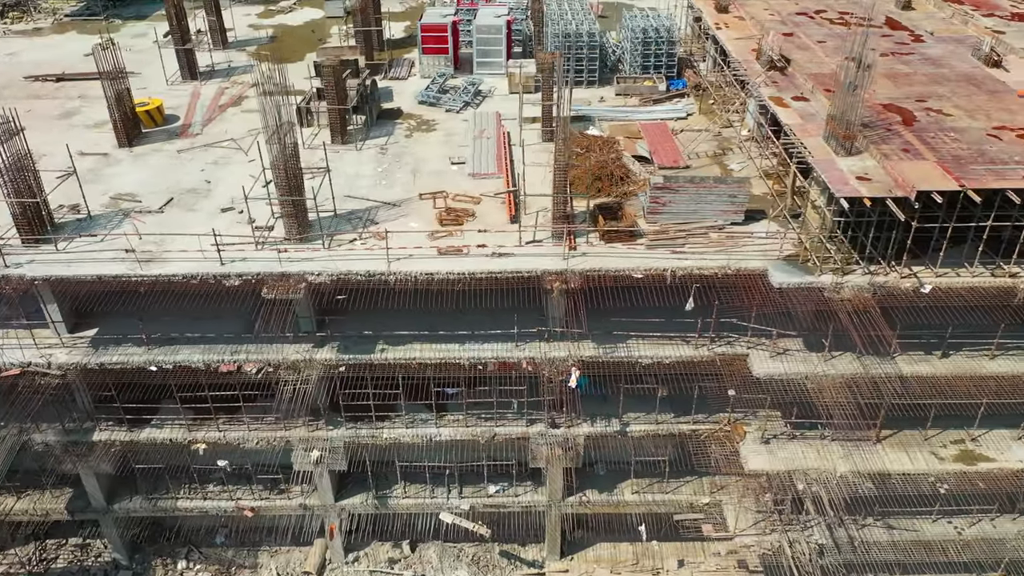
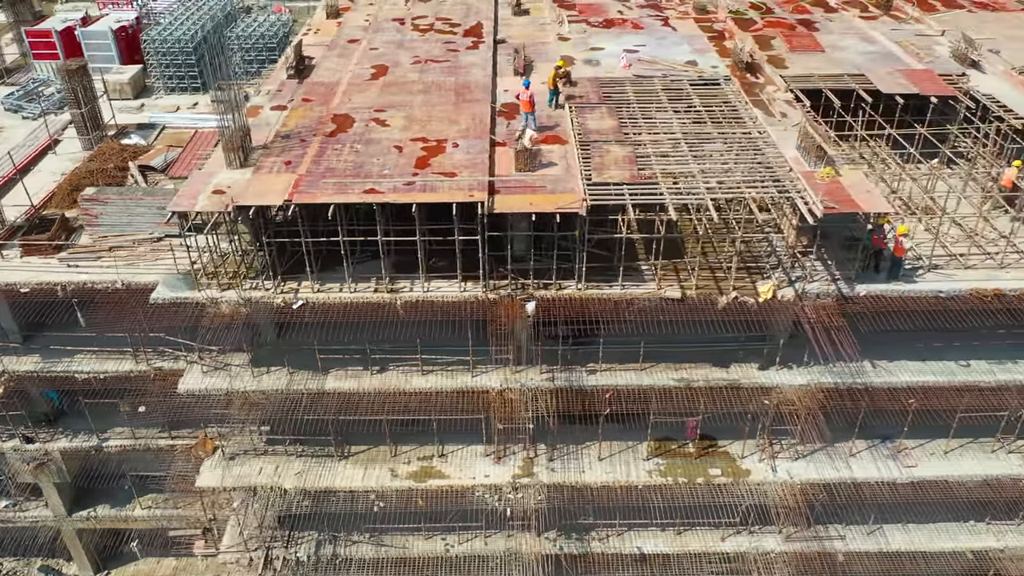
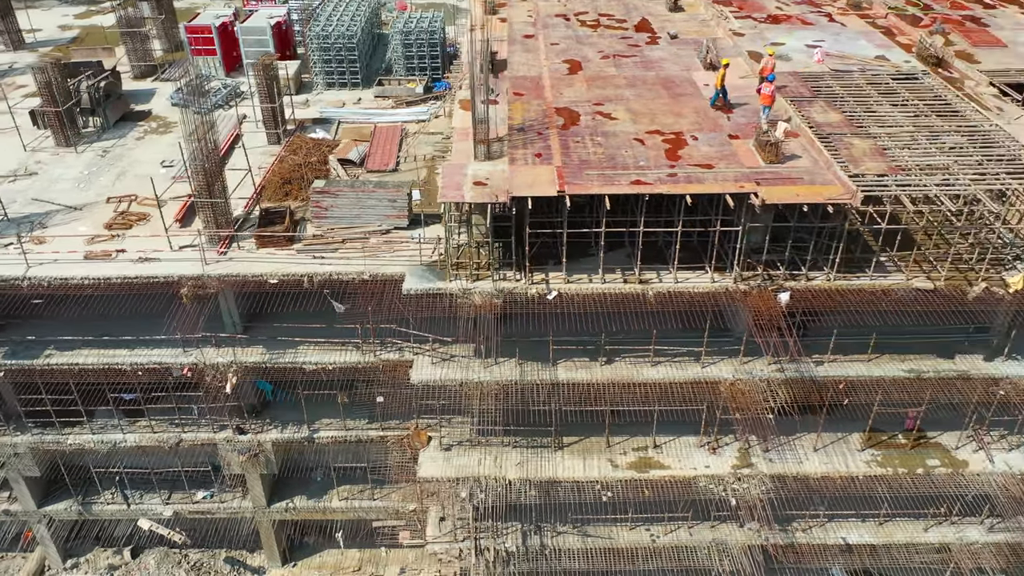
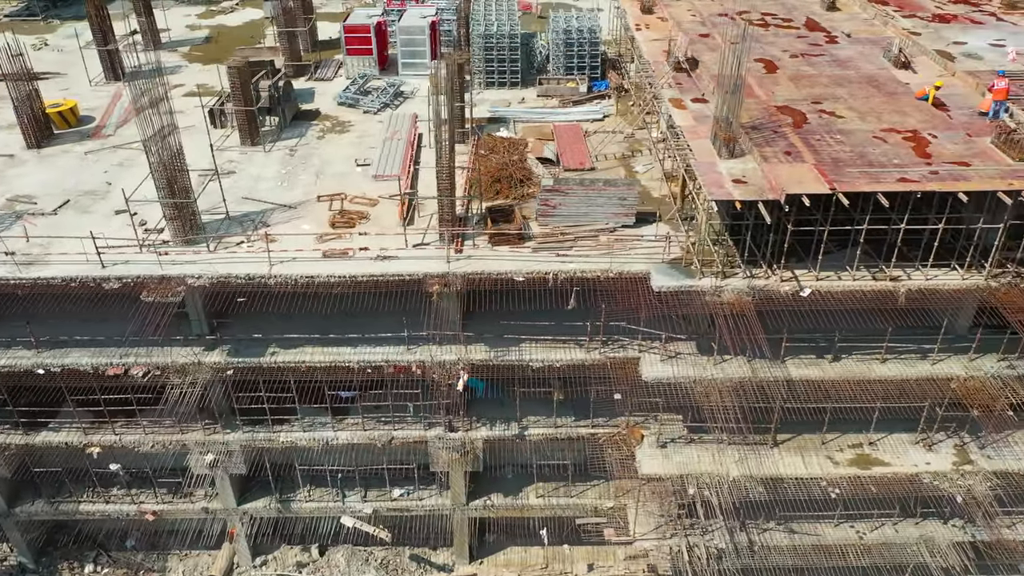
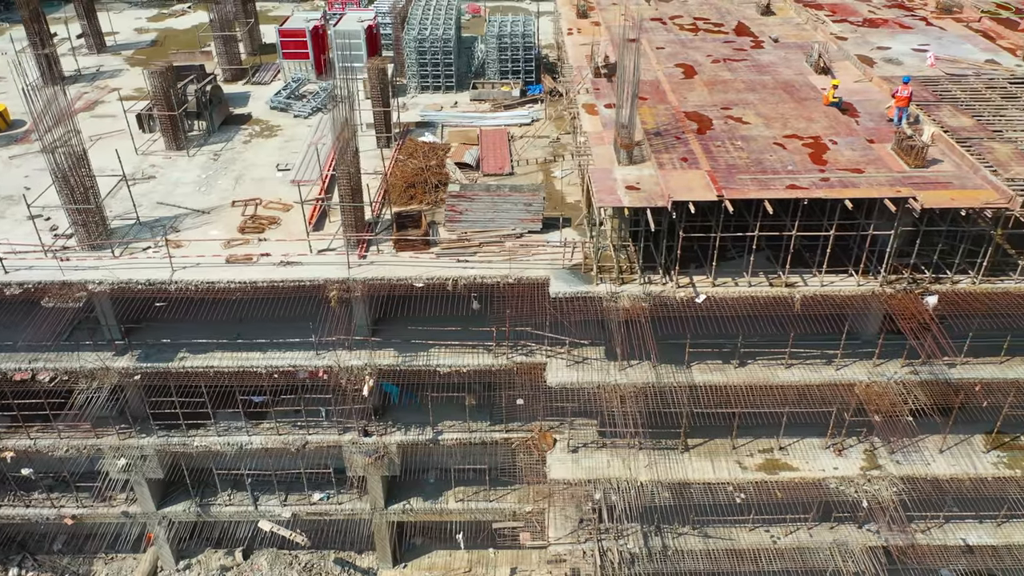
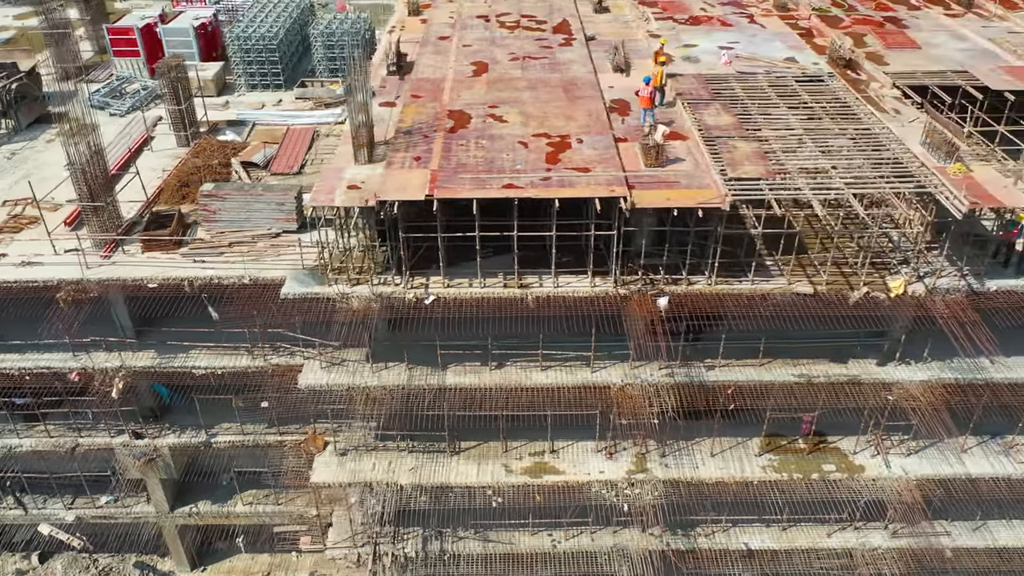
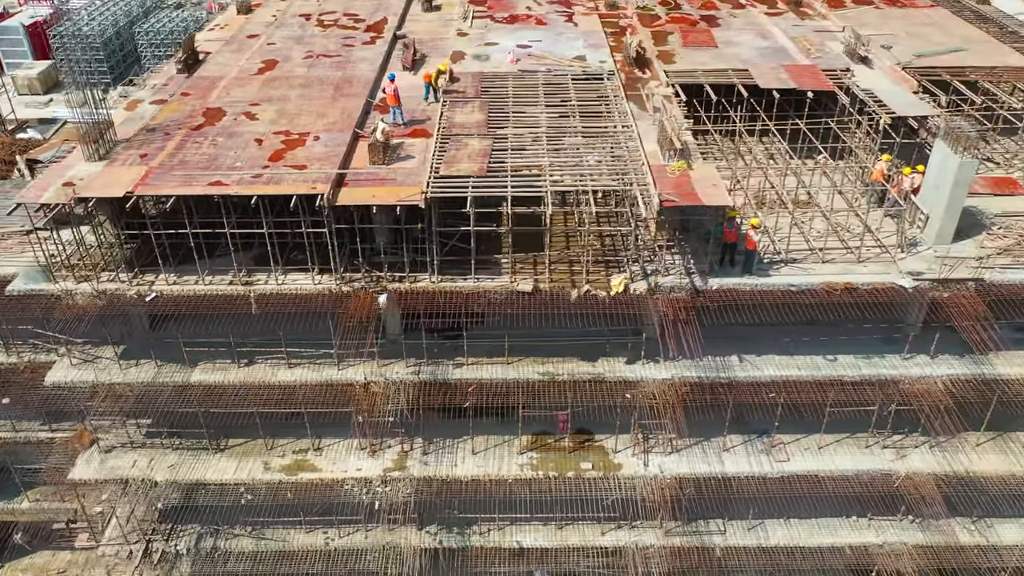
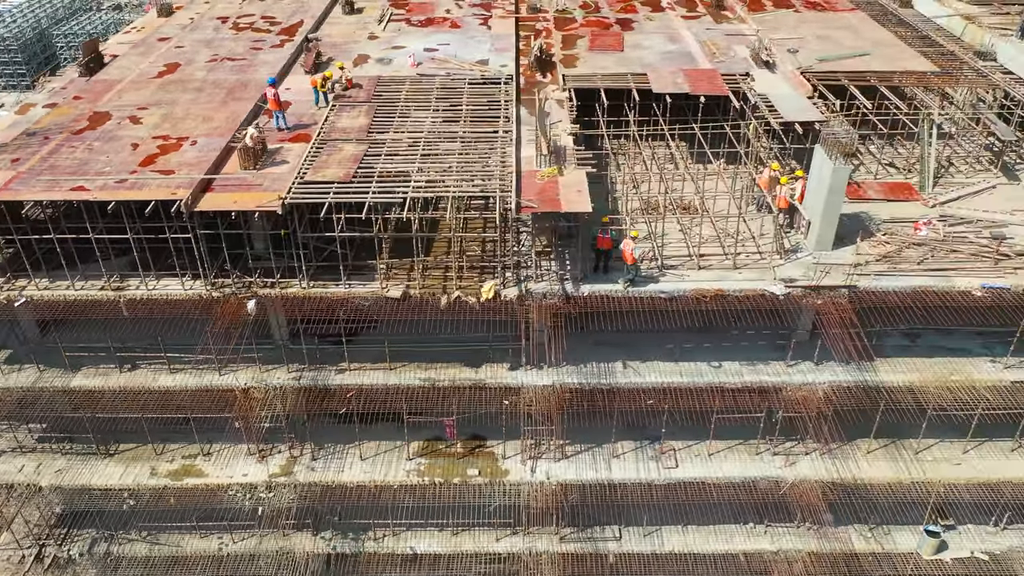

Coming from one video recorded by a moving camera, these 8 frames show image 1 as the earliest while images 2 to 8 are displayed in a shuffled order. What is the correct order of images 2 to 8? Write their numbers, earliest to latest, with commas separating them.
4, 5, 3, 6, 2, 7, 8
